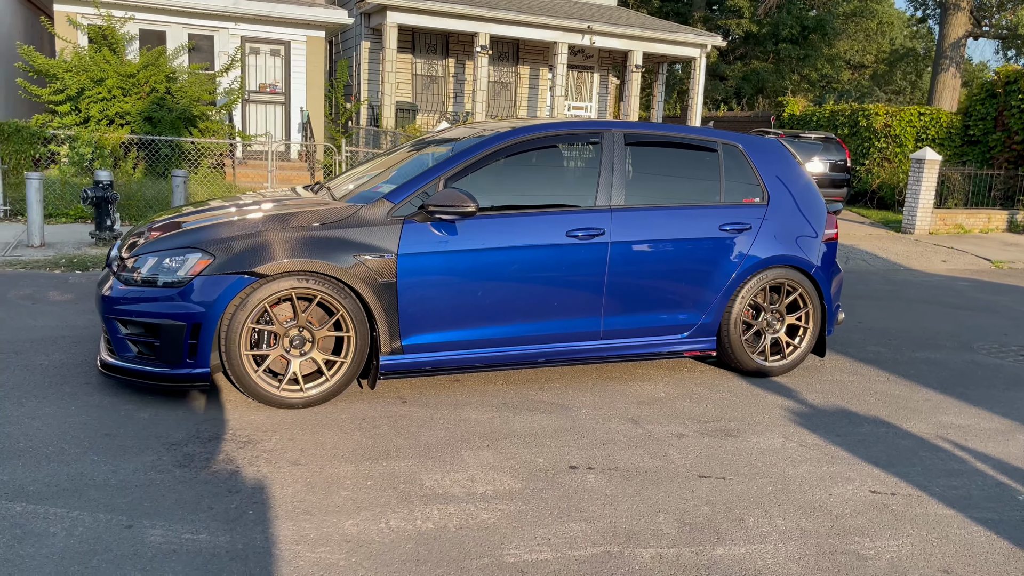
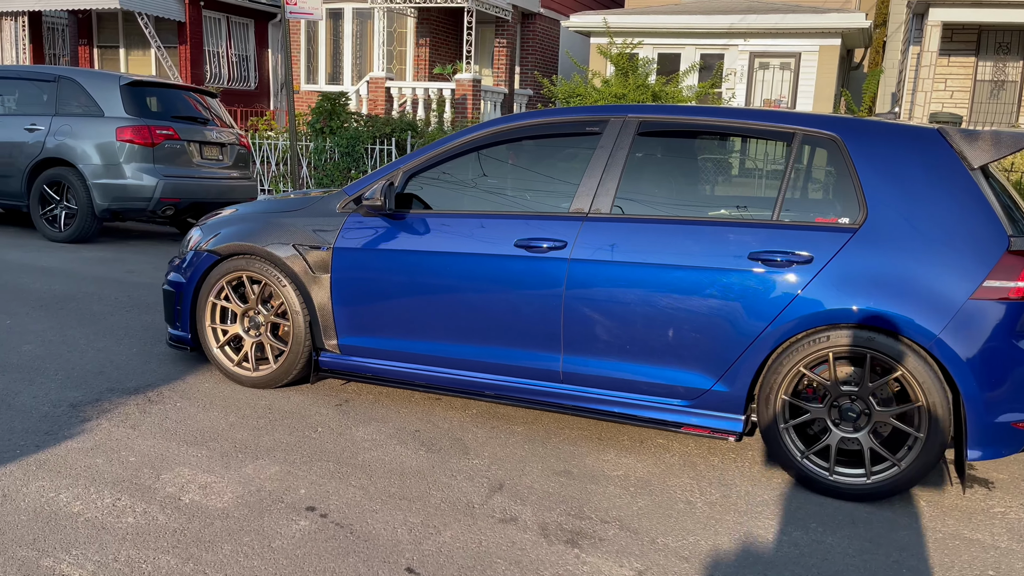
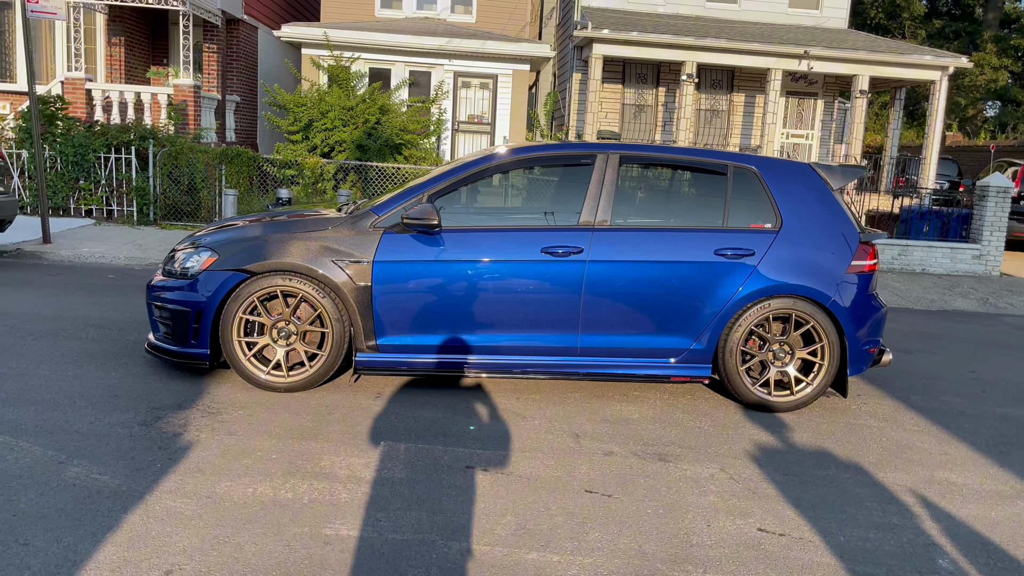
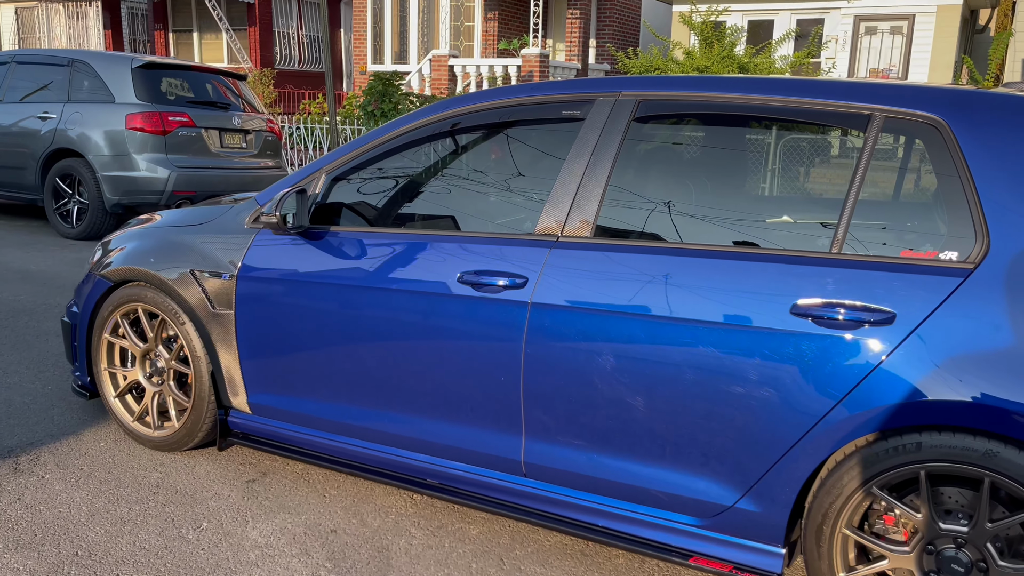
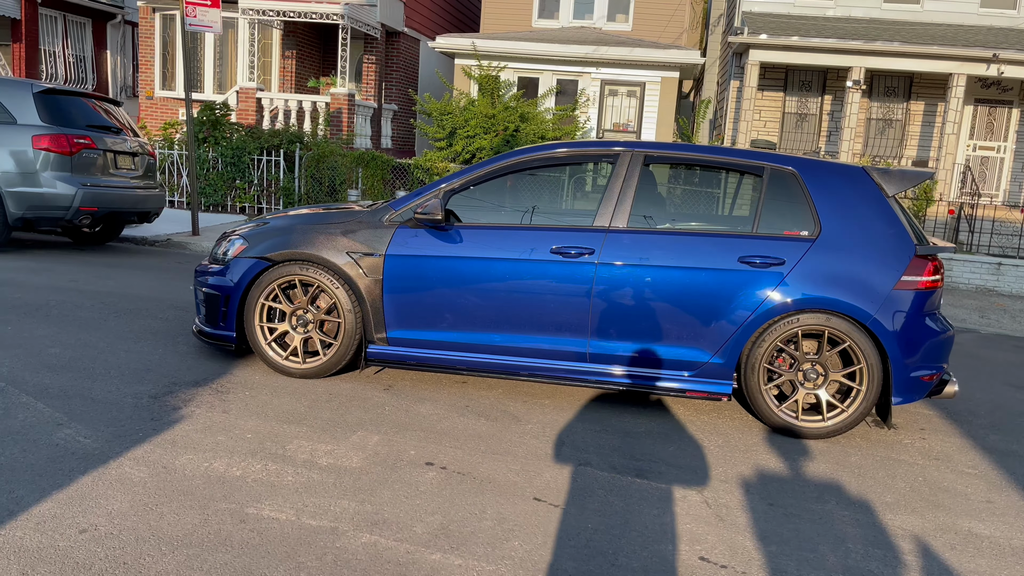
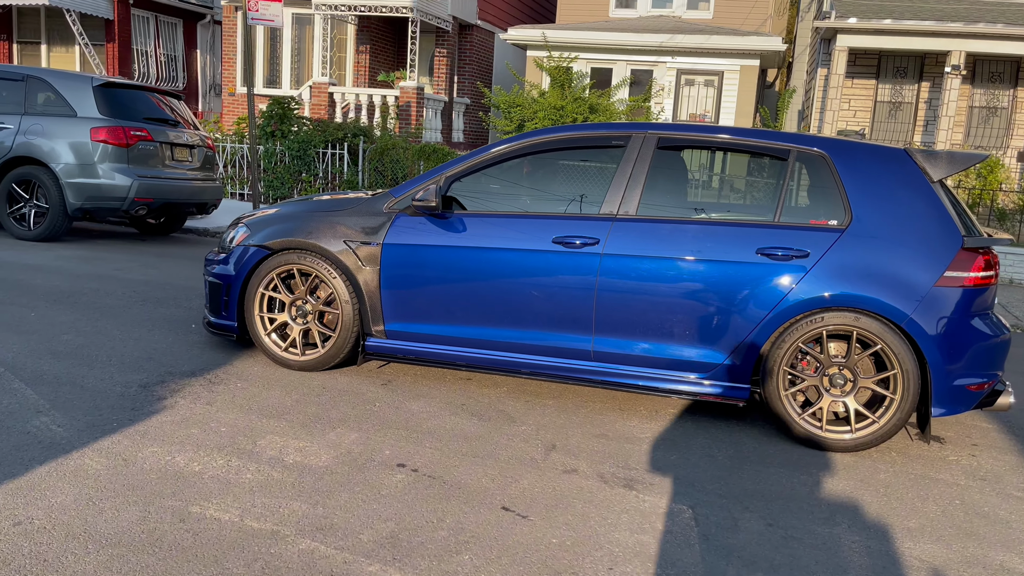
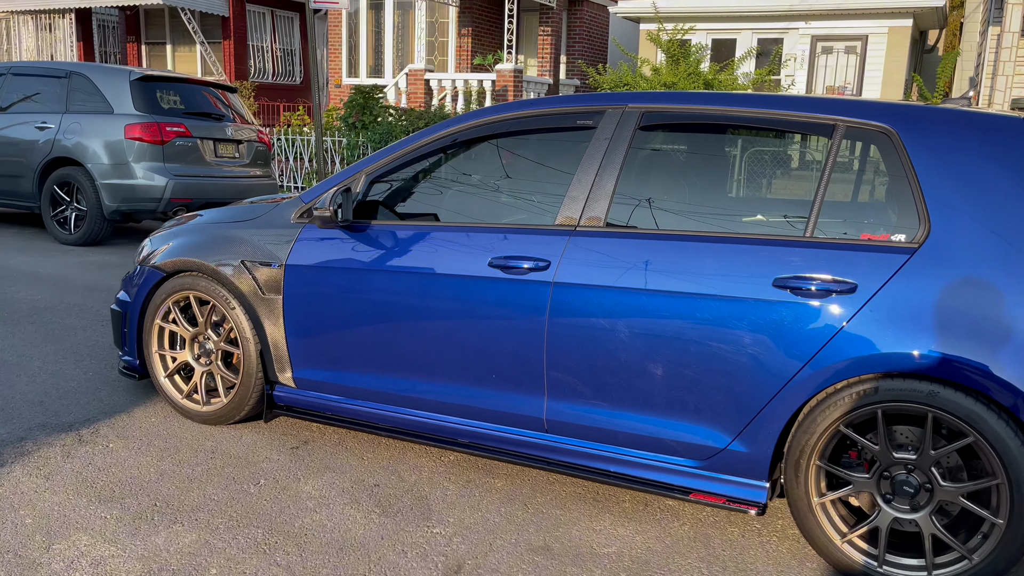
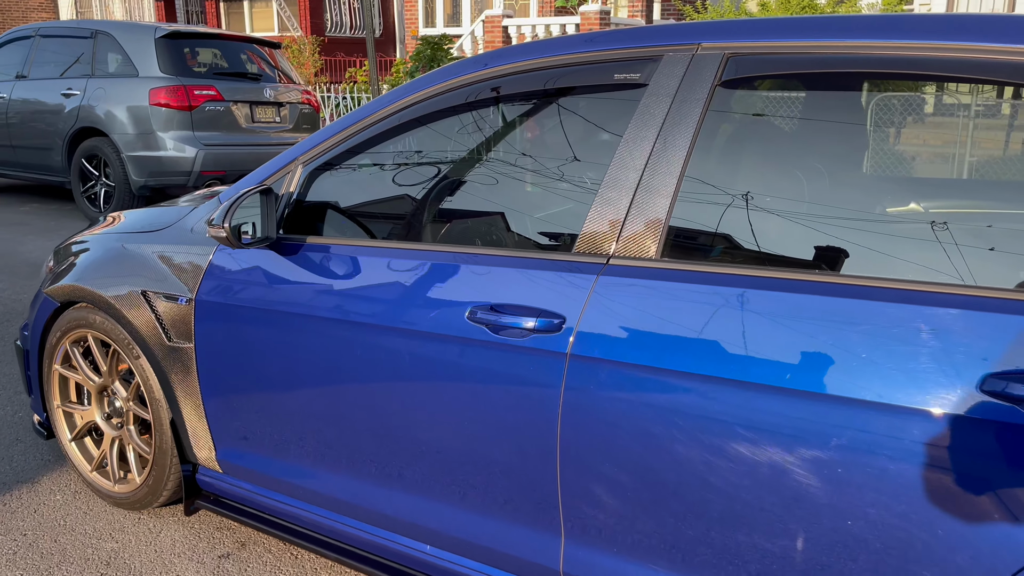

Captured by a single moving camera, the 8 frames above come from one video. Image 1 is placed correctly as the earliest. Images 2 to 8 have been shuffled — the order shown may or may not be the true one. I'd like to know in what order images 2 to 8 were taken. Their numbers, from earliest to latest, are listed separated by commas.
3, 5, 6, 2, 7, 4, 8
